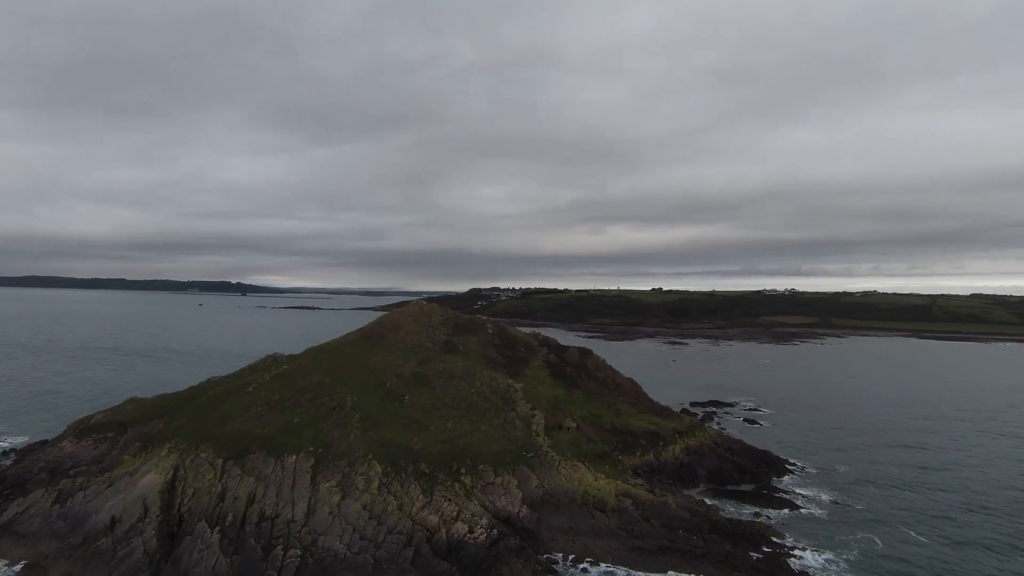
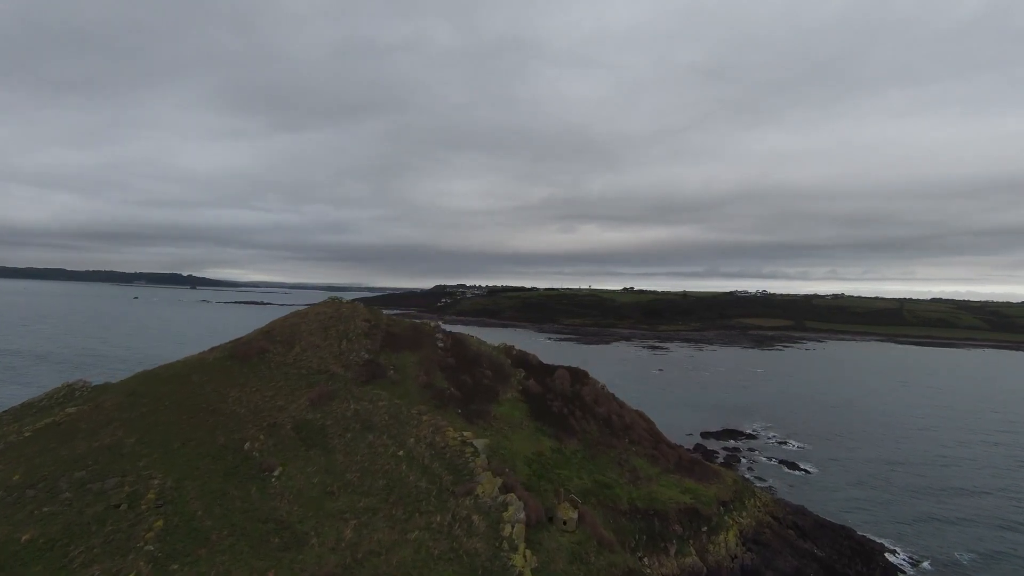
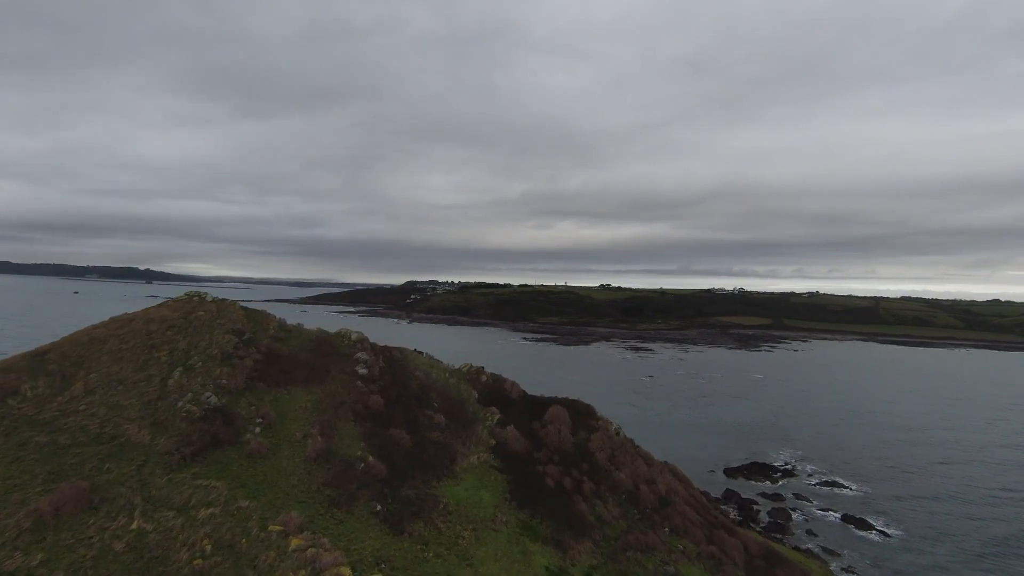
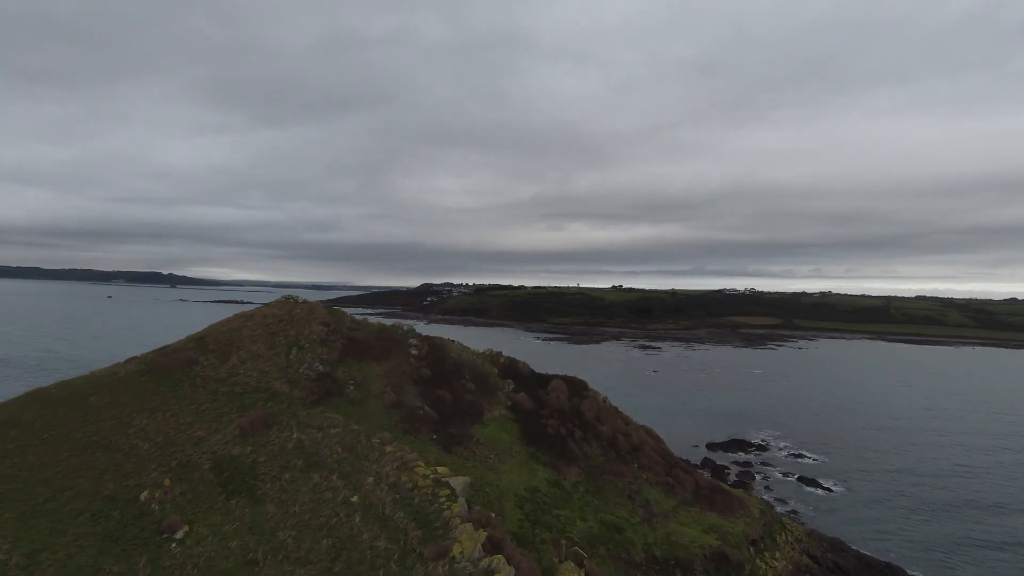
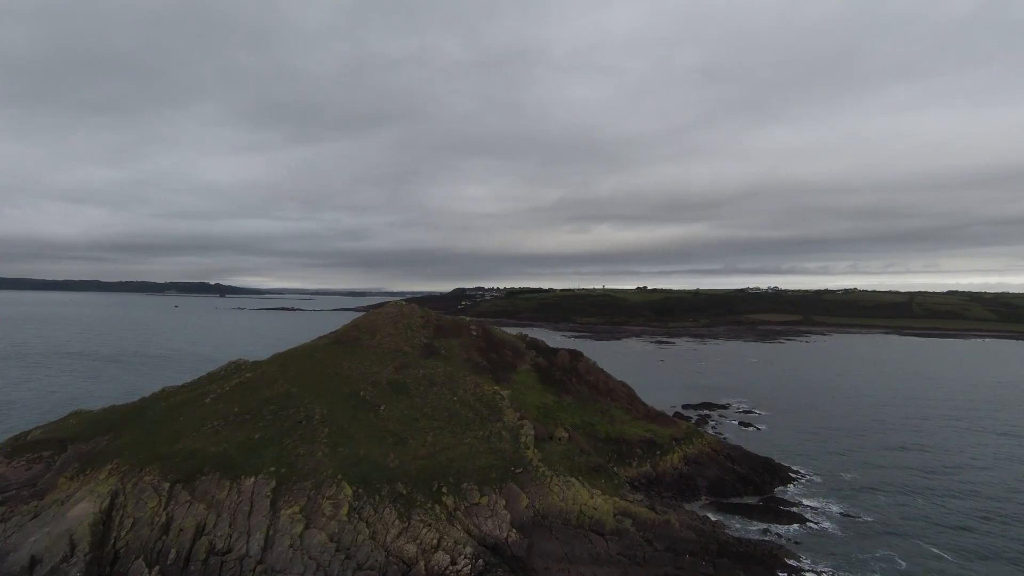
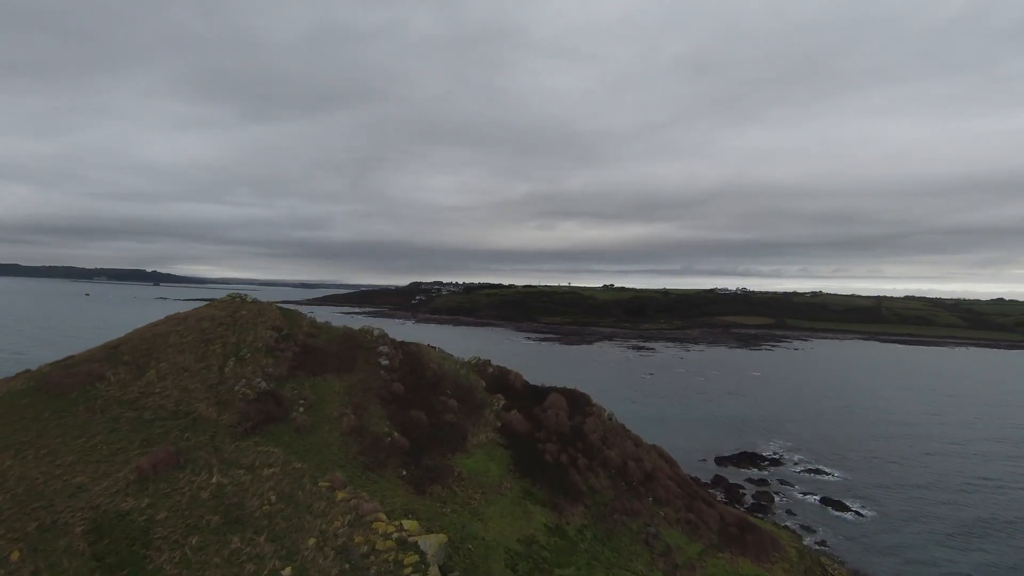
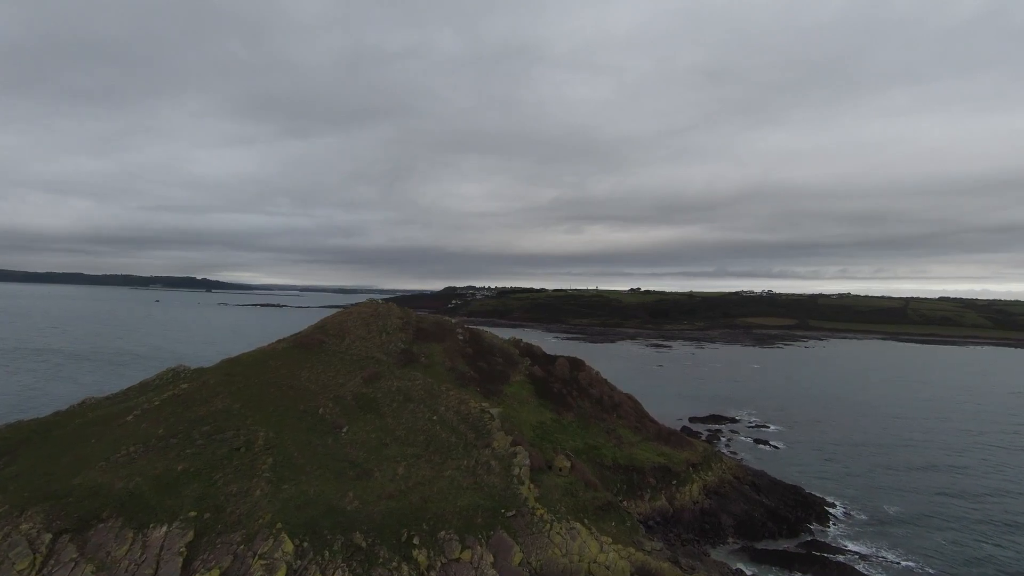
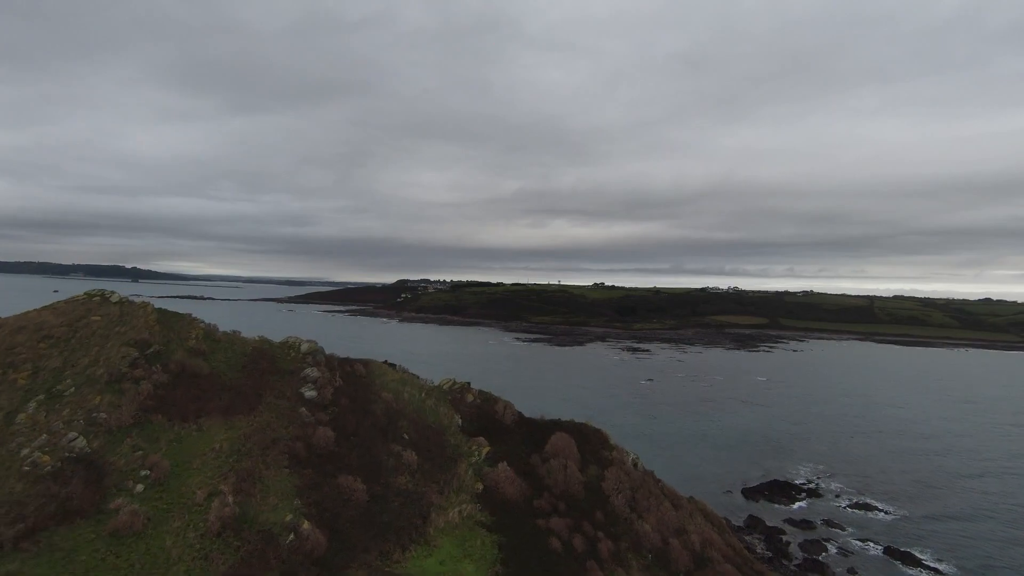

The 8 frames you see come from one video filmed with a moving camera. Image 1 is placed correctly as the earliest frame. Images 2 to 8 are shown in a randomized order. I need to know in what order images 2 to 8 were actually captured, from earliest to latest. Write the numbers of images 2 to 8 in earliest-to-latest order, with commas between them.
5, 7, 2, 4, 6, 3, 8
